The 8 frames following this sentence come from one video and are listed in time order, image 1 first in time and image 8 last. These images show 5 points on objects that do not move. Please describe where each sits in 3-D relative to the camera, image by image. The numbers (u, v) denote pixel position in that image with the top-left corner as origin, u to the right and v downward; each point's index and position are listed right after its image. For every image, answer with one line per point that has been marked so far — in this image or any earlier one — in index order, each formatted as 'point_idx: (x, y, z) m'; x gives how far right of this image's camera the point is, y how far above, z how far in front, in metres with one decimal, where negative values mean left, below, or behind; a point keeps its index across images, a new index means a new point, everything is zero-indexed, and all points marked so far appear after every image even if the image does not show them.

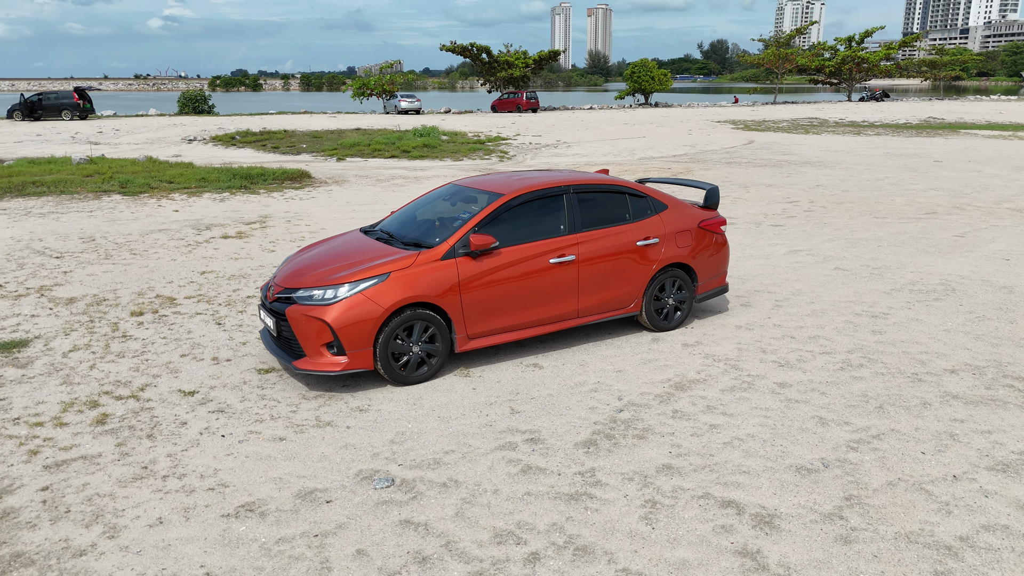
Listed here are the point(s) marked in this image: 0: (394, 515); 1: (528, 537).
0: (-0.6, -1.2, +3.9) m
1: (+0.1, -1.2, +3.7) m
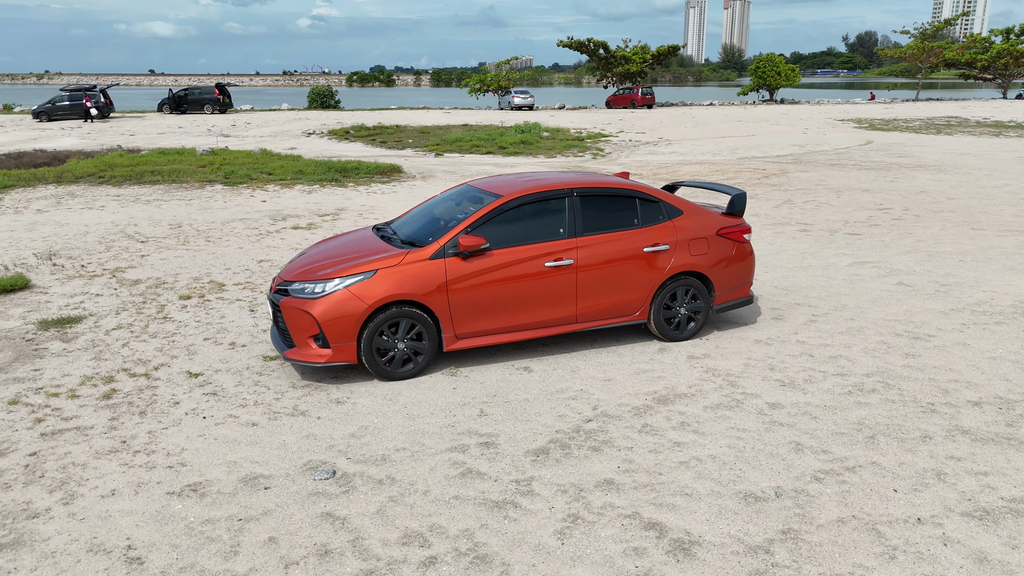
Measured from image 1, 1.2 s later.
0: (-1.0, -1.2, +4.0) m
1: (-0.4, -1.3, +3.7) m
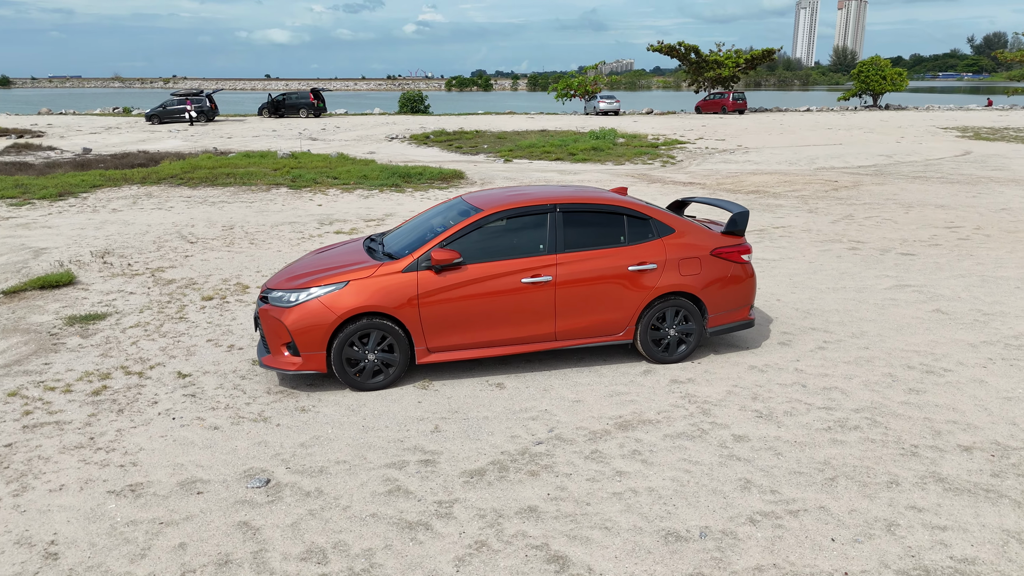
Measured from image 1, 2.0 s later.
0: (-1.5, -1.2, +4.1) m
1: (-0.9, -1.3, +3.7) m
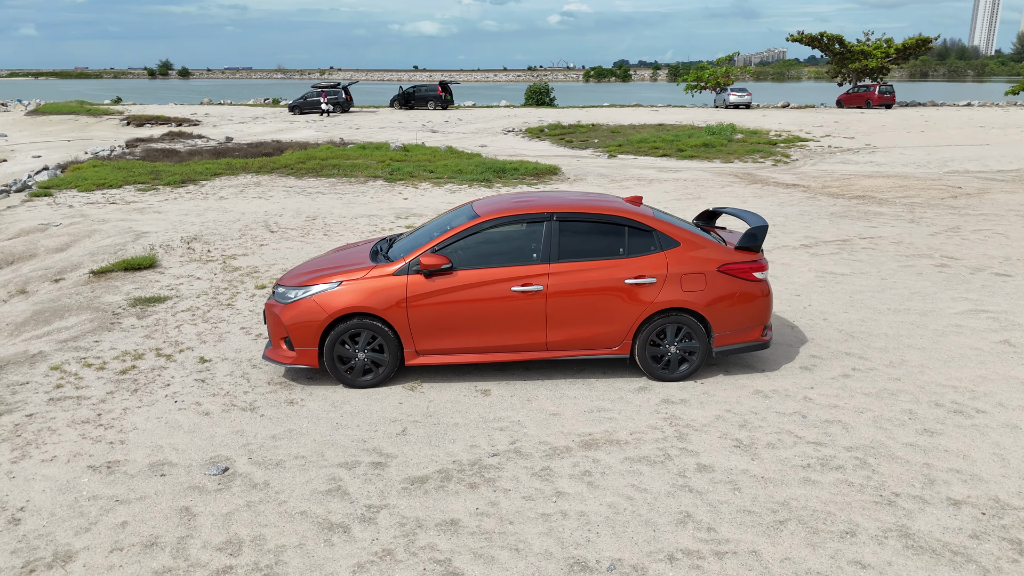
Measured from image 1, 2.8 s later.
0: (-1.9, -1.2, +4.4) m
1: (-1.4, -1.4, +3.9) m
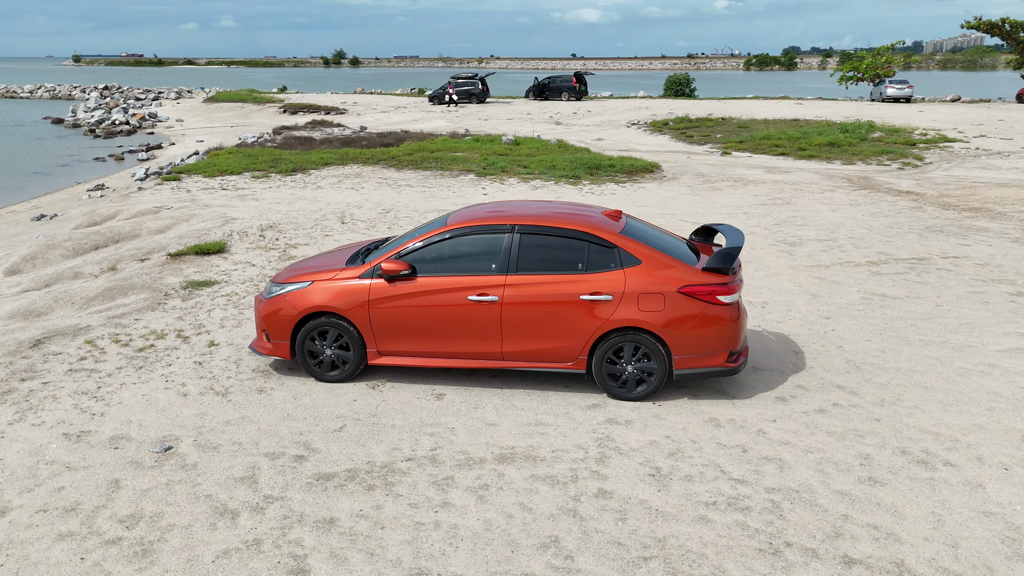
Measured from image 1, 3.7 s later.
0: (-2.6, -1.2, +4.9) m
1: (-2.2, -1.4, +4.3) m
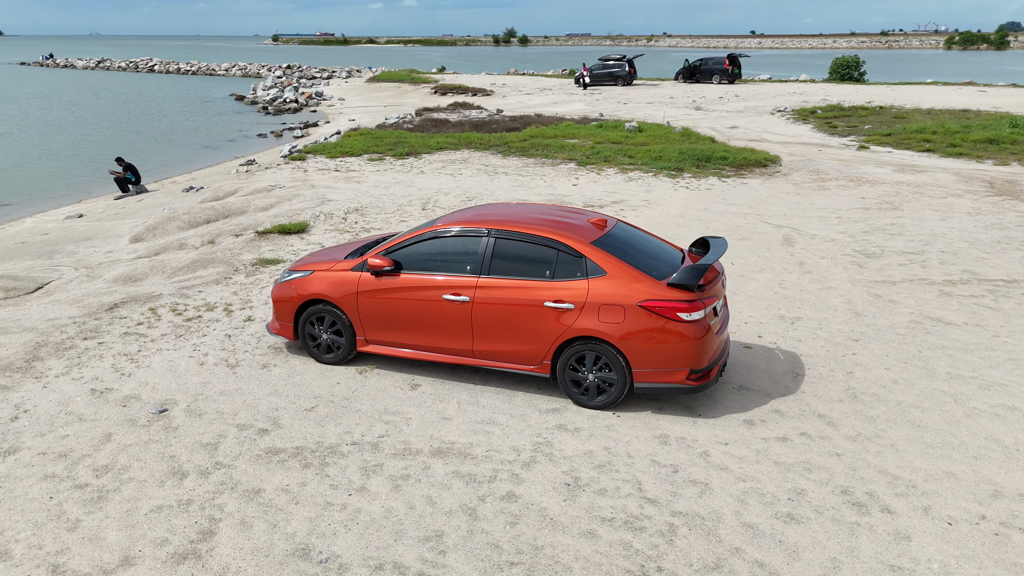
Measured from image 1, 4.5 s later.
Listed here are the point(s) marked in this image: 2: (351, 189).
0: (-3.0, -1.1, +5.7) m
1: (-2.8, -1.3, +5.1) m
2: (-3.4, +2.1, +15.6) m
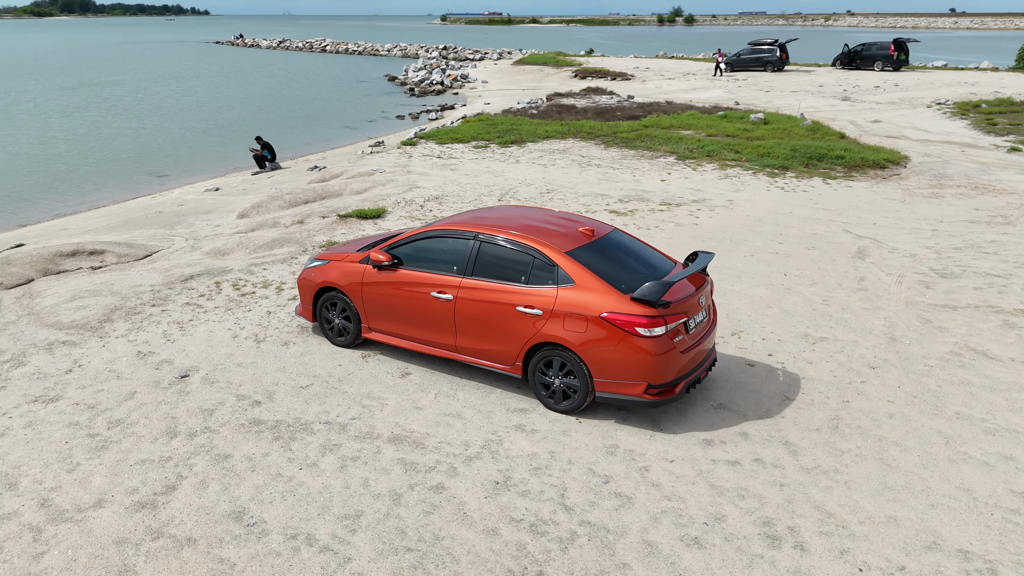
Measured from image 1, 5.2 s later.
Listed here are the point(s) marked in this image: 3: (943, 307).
0: (-3.3, -0.9, +6.7) m
1: (-3.2, -1.1, +6.0) m
2: (-1.5, +2.4, +16.3) m
3: (+5.1, -0.2, +8.8) m
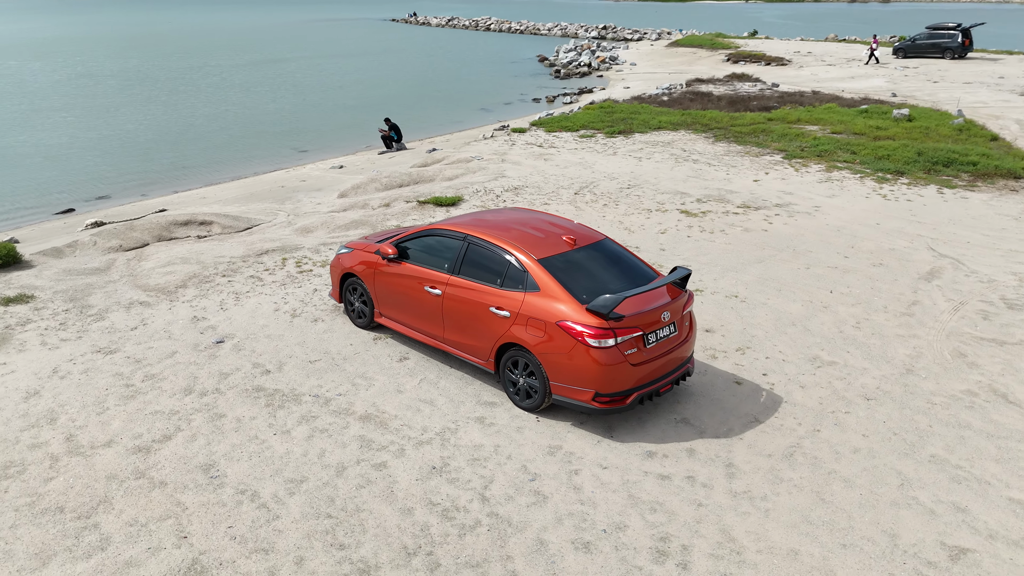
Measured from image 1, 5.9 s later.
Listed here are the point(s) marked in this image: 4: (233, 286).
0: (-3.4, -0.6, +7.8) m
1: (-3.4, -0.9, +7.1) m
2: (+0.5, +2.7, +16.8) m
3: (+5.2, -0.6, +8.2) m
4: (-3.6, 0.0, +9.5) m
